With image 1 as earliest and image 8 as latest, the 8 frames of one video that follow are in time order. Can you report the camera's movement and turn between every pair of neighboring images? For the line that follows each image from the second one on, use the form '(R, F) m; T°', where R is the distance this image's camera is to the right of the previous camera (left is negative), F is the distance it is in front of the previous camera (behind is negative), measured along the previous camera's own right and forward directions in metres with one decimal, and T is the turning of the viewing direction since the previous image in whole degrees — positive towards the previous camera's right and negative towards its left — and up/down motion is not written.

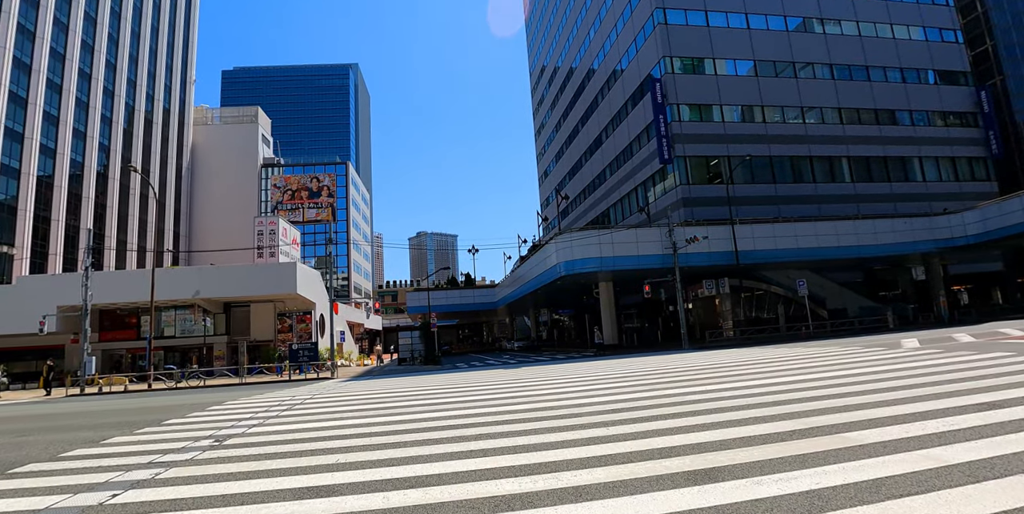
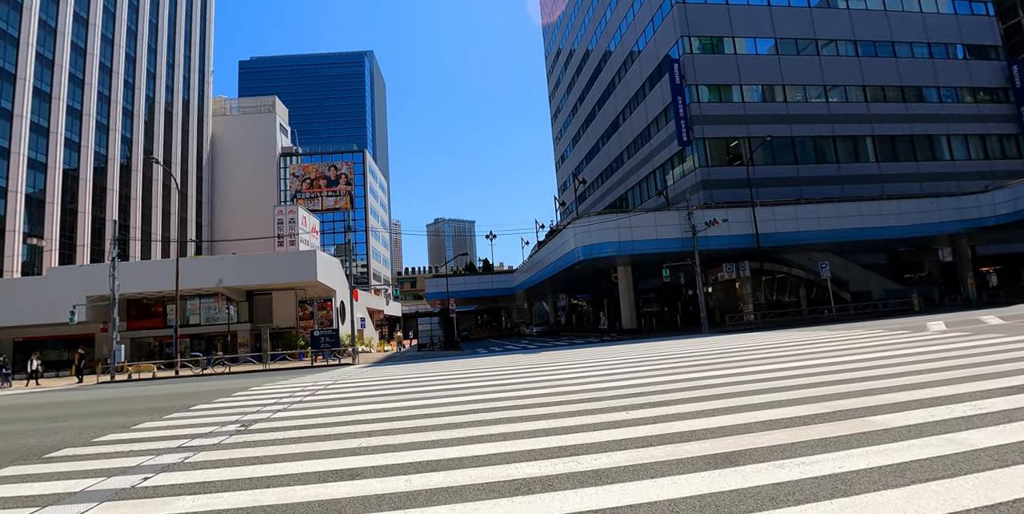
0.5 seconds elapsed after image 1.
(0.0, 0.0) m; -2°
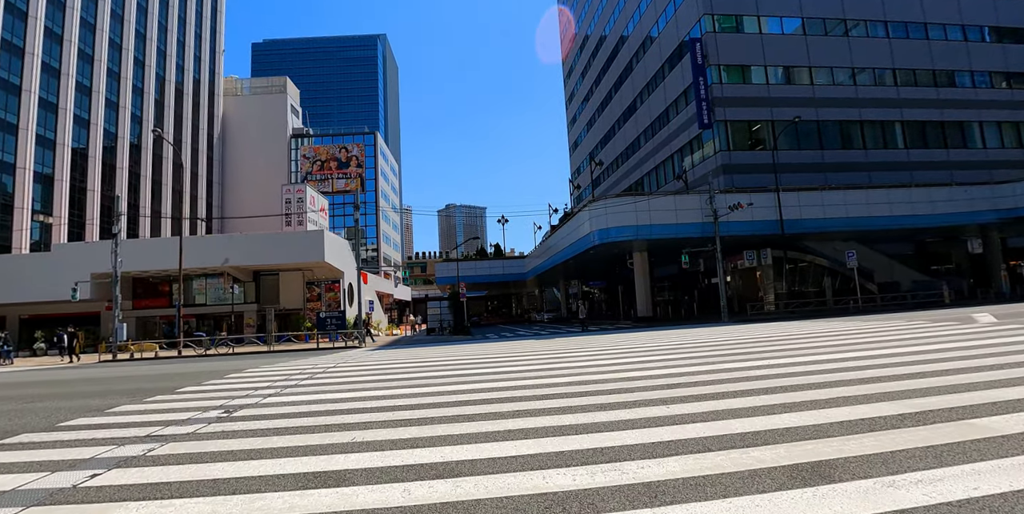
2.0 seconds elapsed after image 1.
(-0.1, +1.0) m; -1°
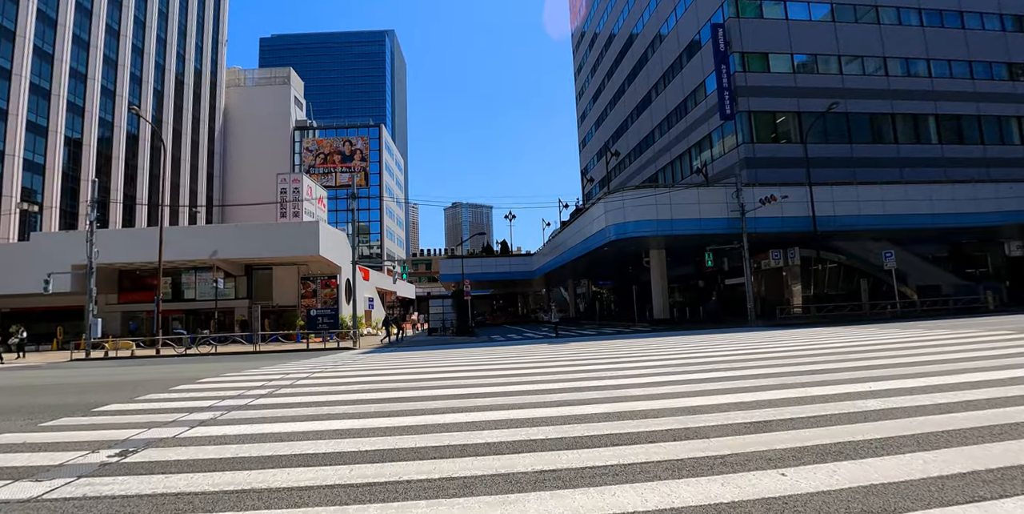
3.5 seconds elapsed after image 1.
(-0.1, +2.1) m; -1°
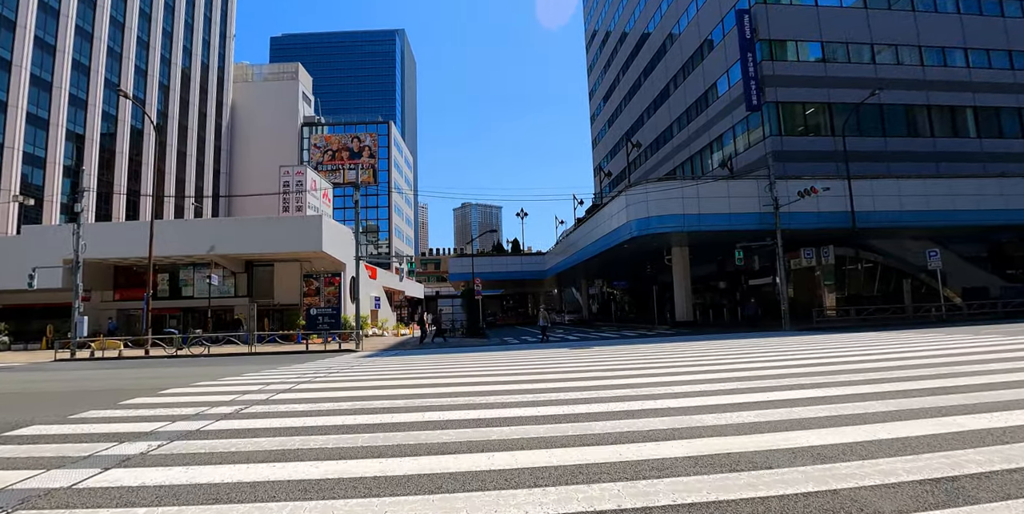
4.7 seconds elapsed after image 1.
(-0.3, +1.7) m; -1°
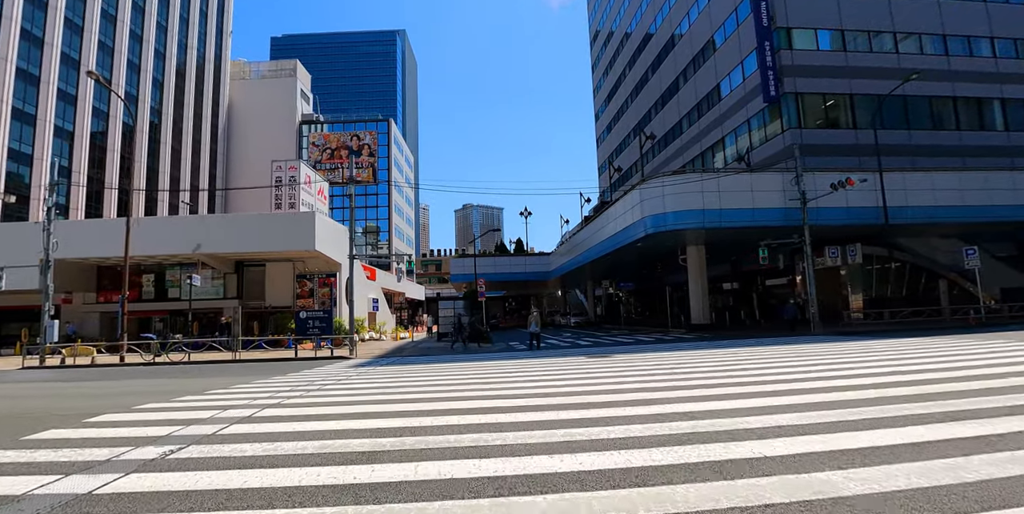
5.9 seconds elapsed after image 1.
(-0.2, +1.7) m; 0°
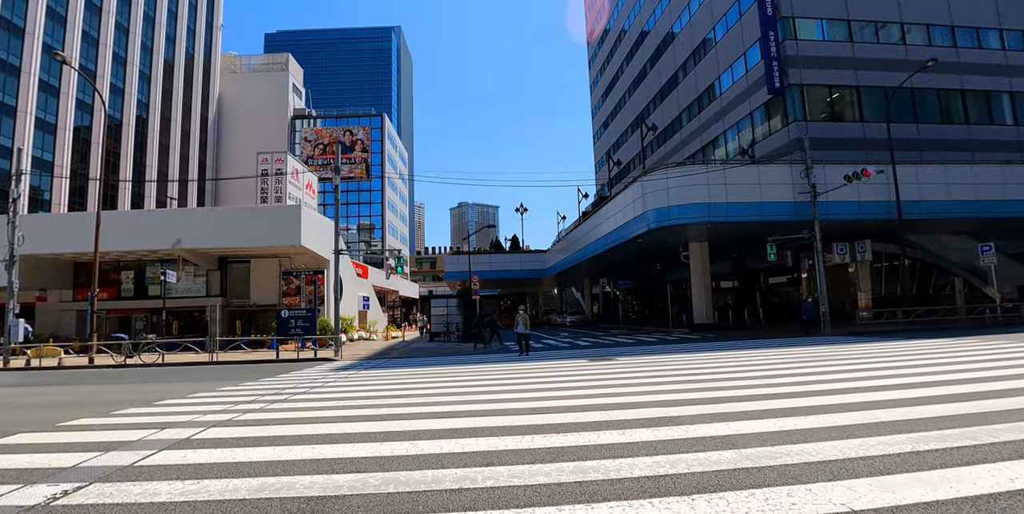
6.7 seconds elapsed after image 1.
(0.0, +1.1) m; 0°
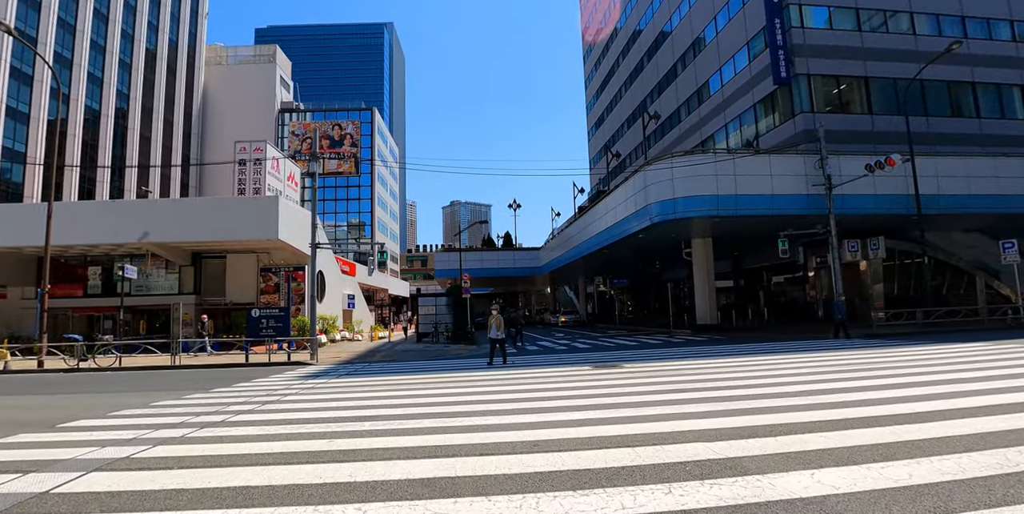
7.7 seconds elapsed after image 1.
(0.0, +1.5) m; +1°
